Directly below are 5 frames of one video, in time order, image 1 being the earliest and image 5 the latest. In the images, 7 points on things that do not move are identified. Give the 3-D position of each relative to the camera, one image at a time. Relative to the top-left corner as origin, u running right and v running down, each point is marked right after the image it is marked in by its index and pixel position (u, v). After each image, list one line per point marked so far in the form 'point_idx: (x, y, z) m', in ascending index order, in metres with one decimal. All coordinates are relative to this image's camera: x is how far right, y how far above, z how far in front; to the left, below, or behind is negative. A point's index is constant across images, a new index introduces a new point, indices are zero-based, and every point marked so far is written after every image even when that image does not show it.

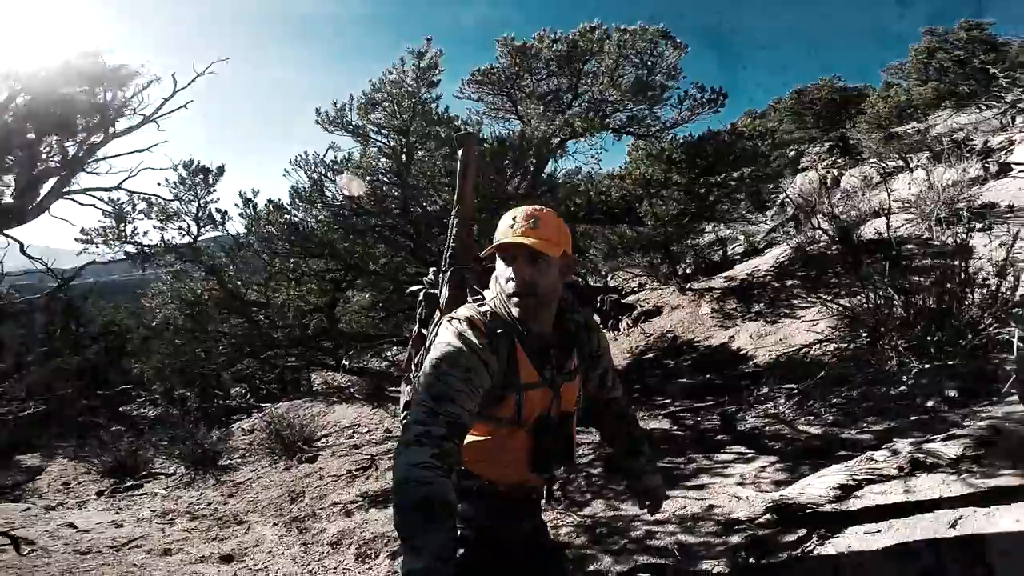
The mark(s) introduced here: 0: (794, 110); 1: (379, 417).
0: (+6.9, +4.4, +15.3) m
1: (-1.7, -1.6, +7.6) m
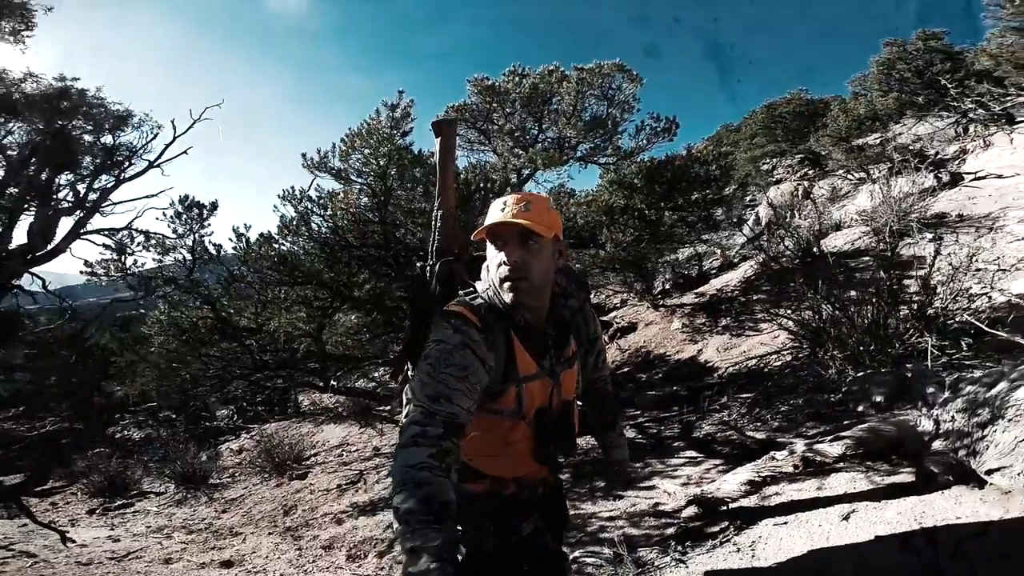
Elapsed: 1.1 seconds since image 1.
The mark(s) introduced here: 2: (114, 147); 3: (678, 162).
0: (+6.5, +4.2, +15.8) m
1: (-2.0, -2.0, +8.1) m
2: (-4.7, +1.6, +7.4) m
3: (+2.0, +1.5, +7.4) m
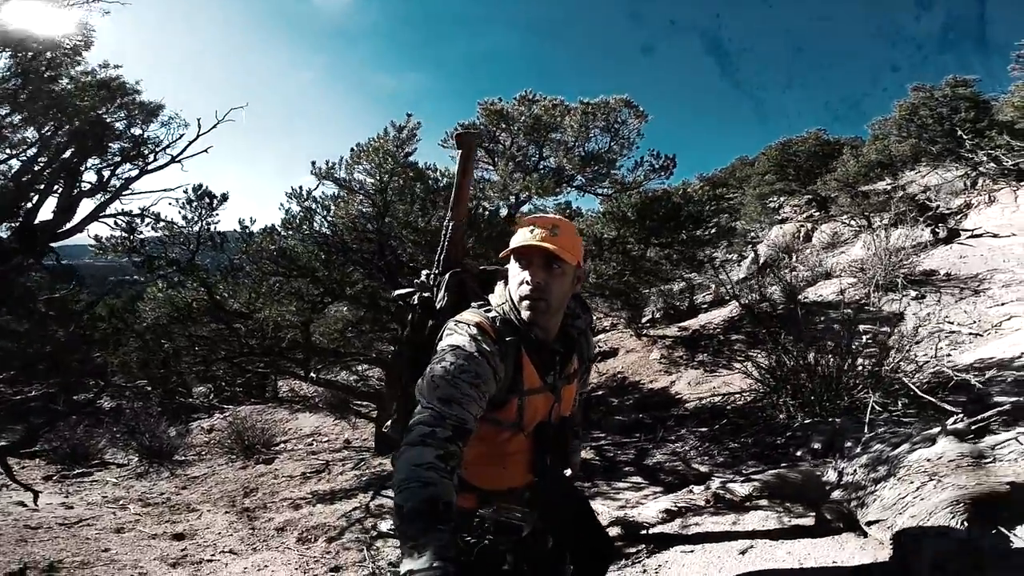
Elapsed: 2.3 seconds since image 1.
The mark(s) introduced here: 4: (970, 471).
0: (+6.9, +3.2, +16.0) m
1: (-2.4, -1.9, +8.4) m
2: (-4.7, +1.9, +7.8) m
3: (+2.0, +1.1, +7.7) m
4: (+2.3, -1.0, +3.2) m
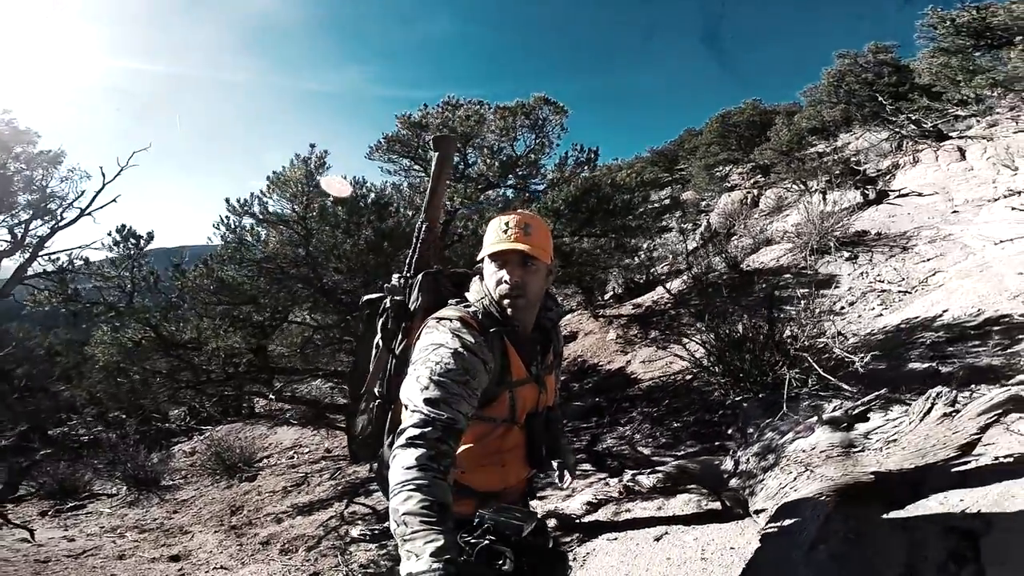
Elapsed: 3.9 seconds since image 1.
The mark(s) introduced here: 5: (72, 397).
0: (+5.8, +4.3, +16.2) m
1: (-2.8, -2.1, +8.8) m
2: (-5.5, +1.4, +8.0) m
3: (+1.2, +1.3, +7.9) m
4: (+1.9, -1.0, +3.6) m
5: (-5.5, -1.4, +7.6) m
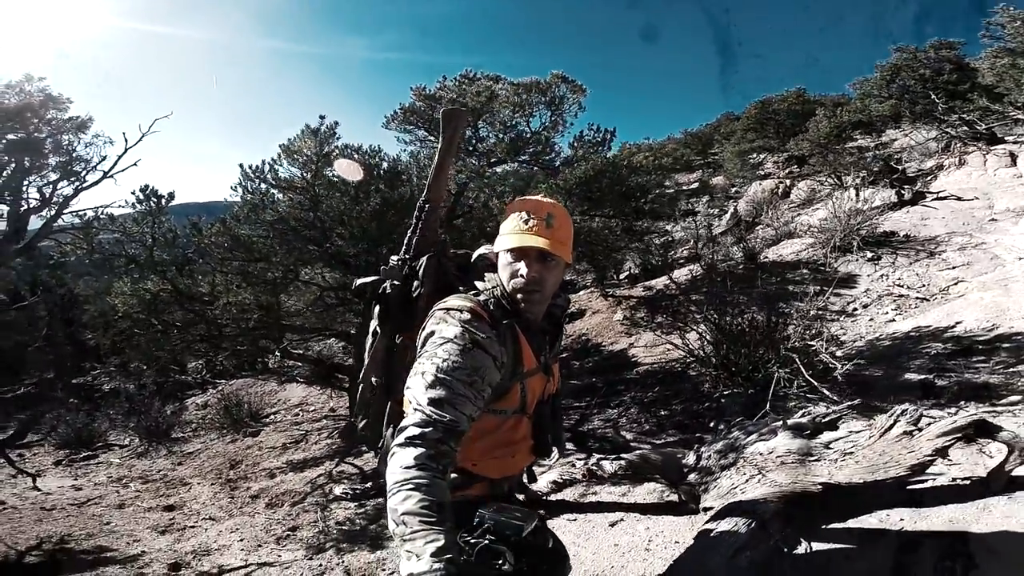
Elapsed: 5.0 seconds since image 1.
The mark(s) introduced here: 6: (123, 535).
0: (+6.8, +4.6, +15.7) m
1: (-2.8, -1.5, +9.2) m
2: (-5.3, +2.2, +8.3) m
3: (+1.4, +1.5, +7.9) m
4: (+1.6, -1.1, +3.6) m
5: (-5.5, -0.7, +8.1) m
6: (-3.7, -2.3, +5.8) m
